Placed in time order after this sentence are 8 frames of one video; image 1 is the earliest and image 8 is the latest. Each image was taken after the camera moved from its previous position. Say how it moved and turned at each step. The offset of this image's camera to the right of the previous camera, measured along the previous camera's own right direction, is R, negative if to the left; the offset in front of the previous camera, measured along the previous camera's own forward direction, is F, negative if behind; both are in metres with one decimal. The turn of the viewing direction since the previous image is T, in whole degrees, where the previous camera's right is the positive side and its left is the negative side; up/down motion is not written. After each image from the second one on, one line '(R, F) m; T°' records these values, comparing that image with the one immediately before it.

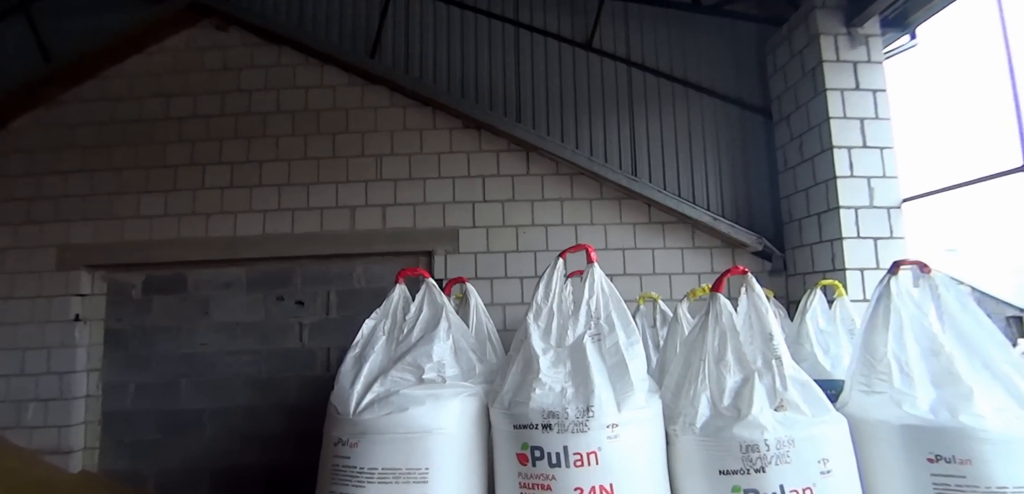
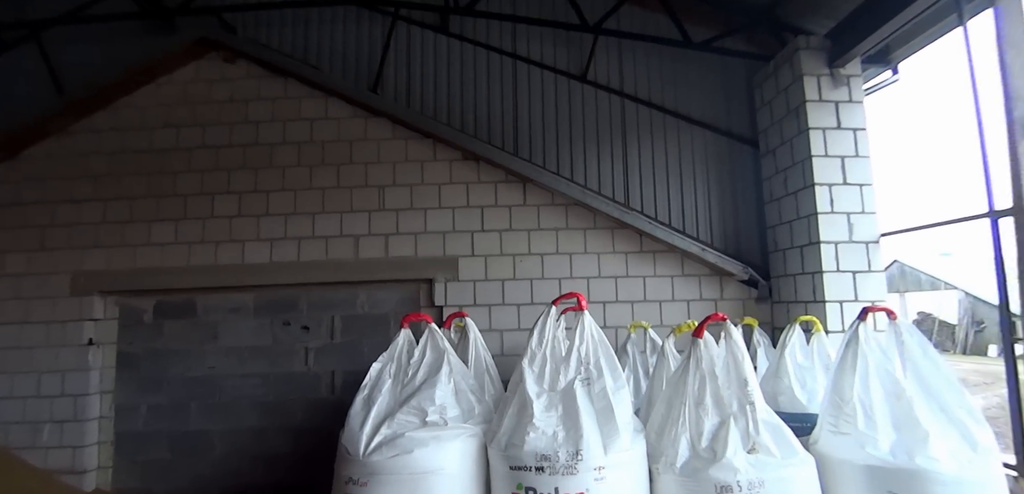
(0.0, -0.1) m; 0°
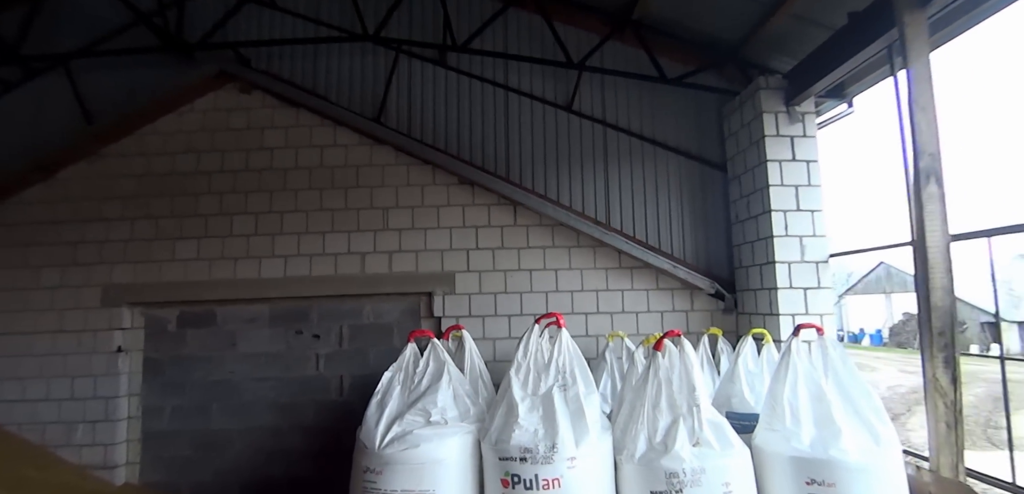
(0.0, -0.3) m; +1°
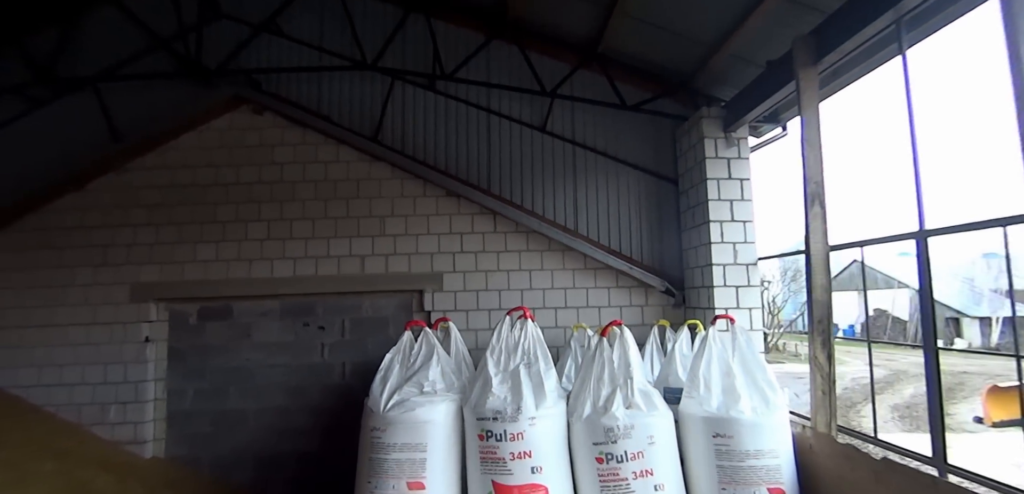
(0.0, -0.5) m; +1°
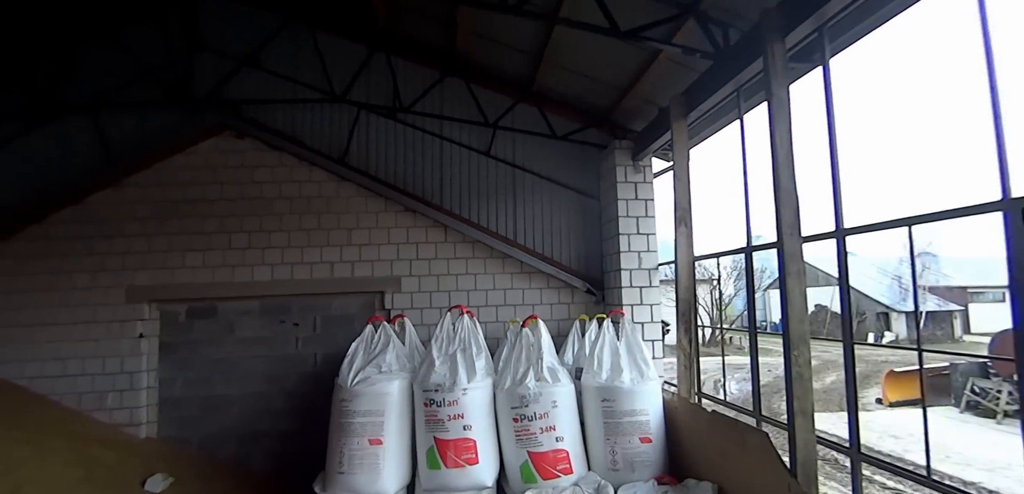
(+0.2, -0.7) m; +3°
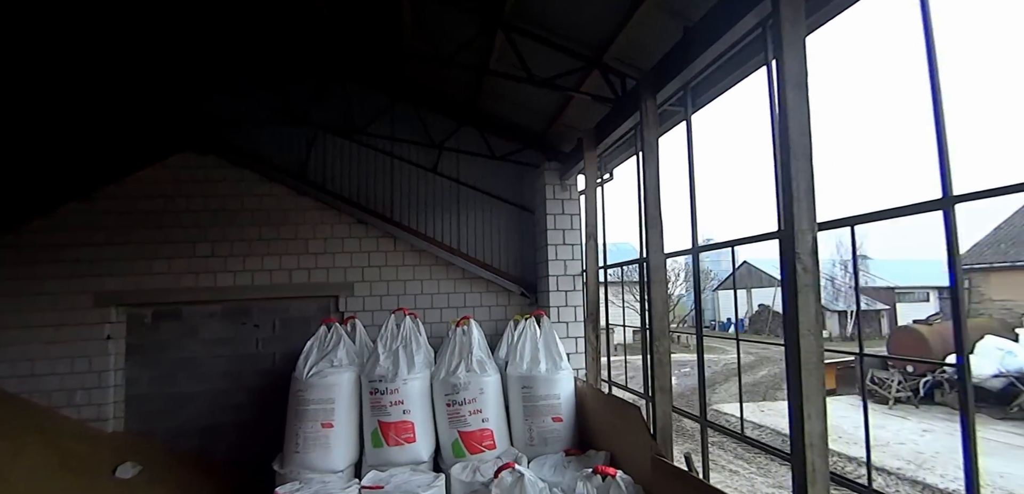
(+0.2, -0.5) m; +4°
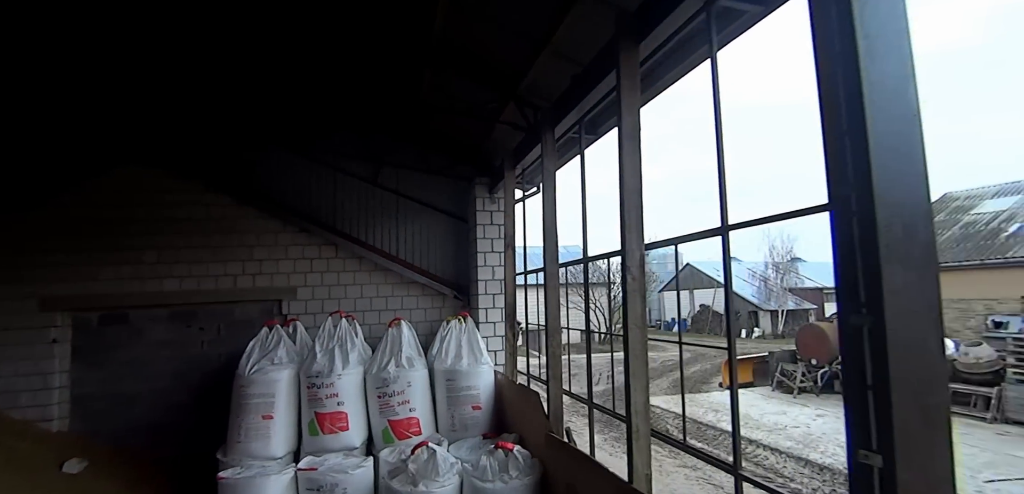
(+0.3, -0.5) m; +4°
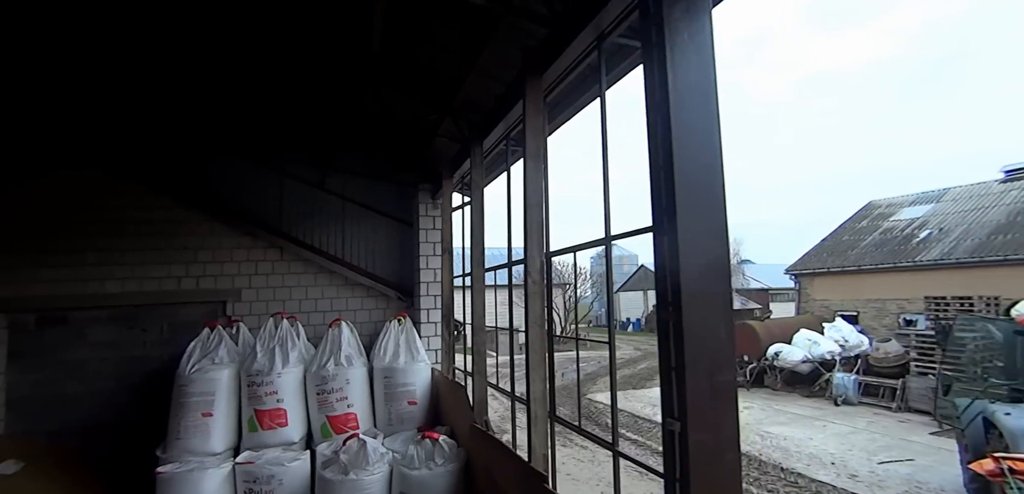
(+0.2, -0.3) m; +4°
